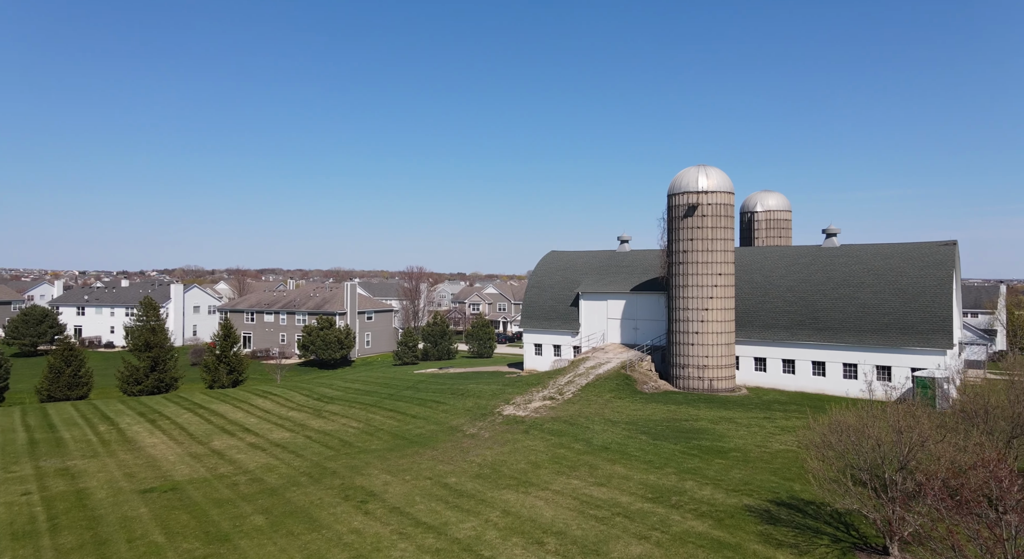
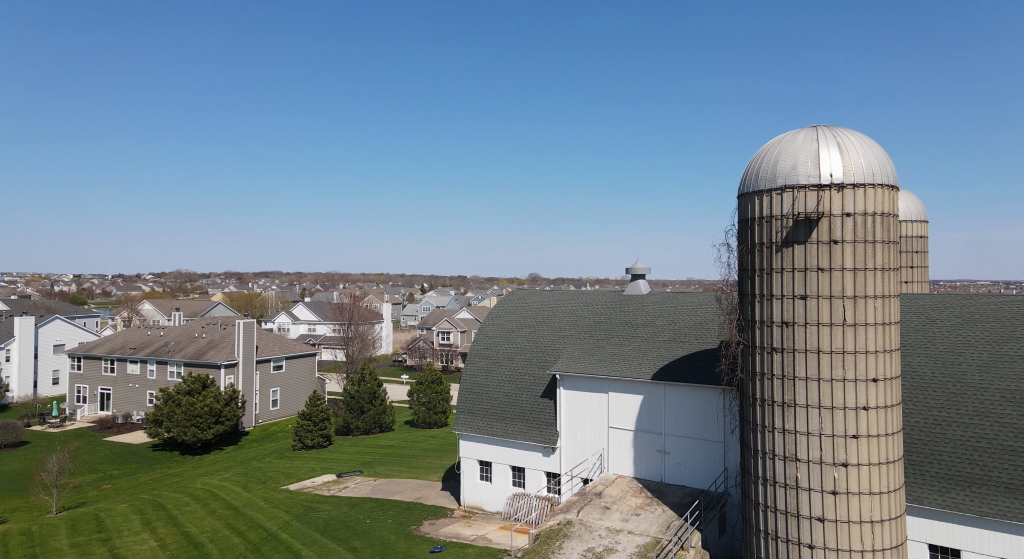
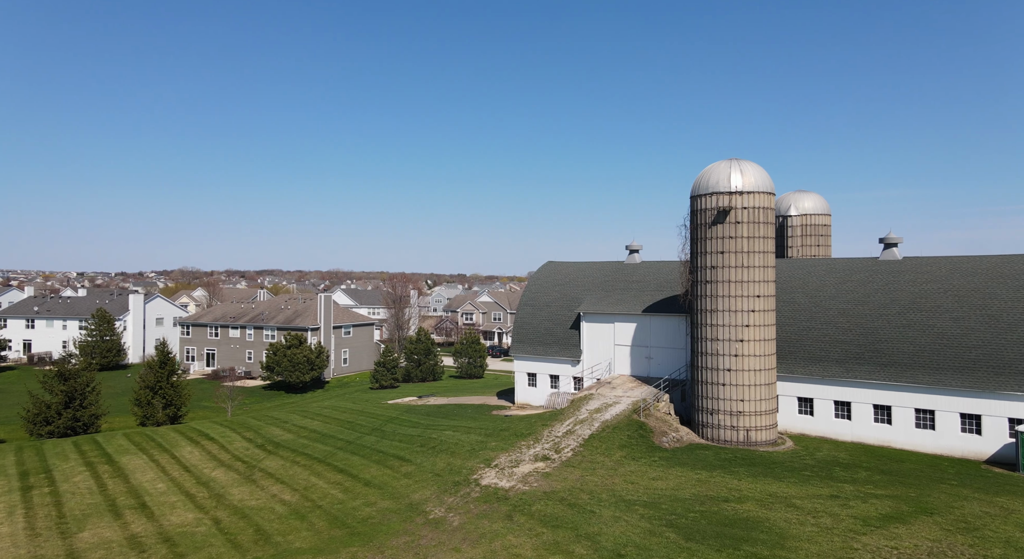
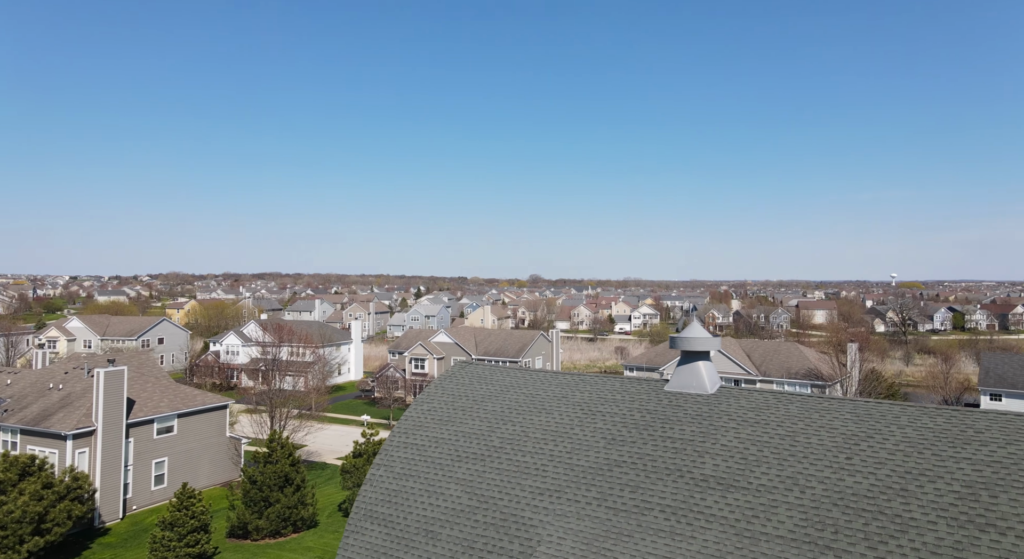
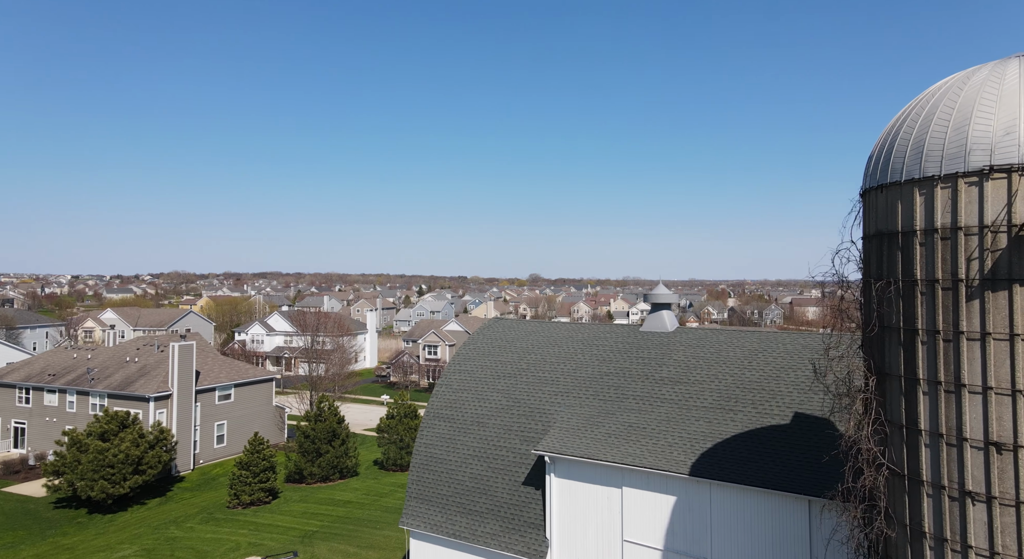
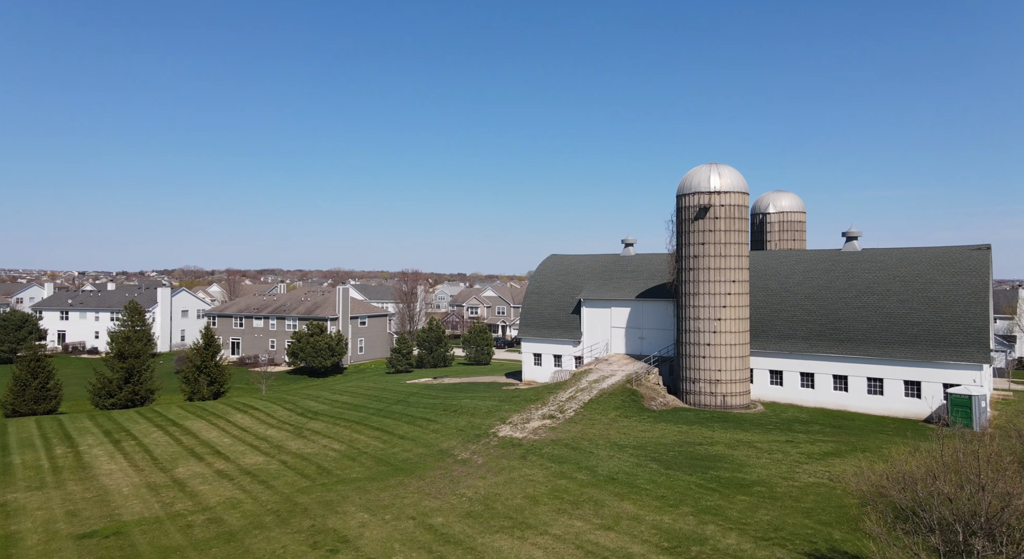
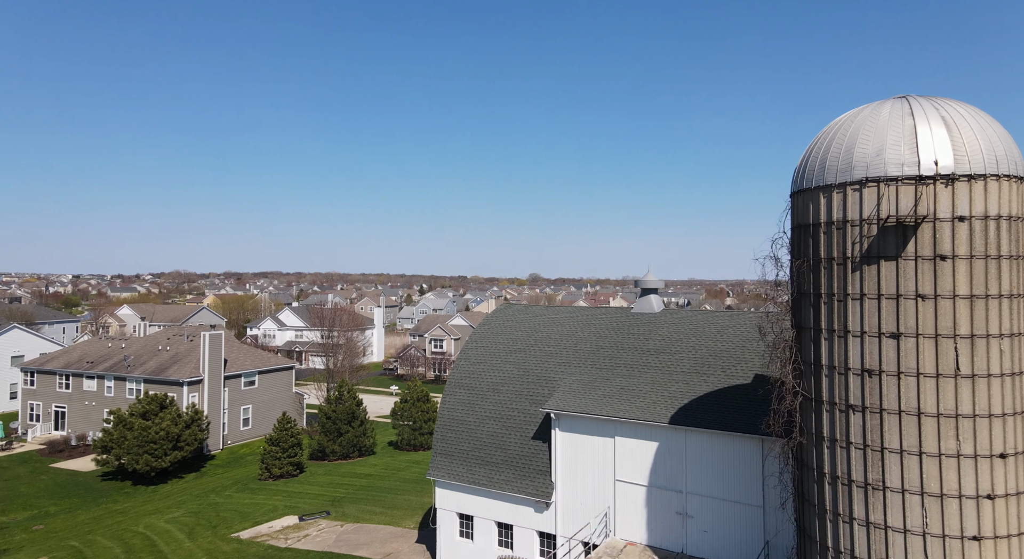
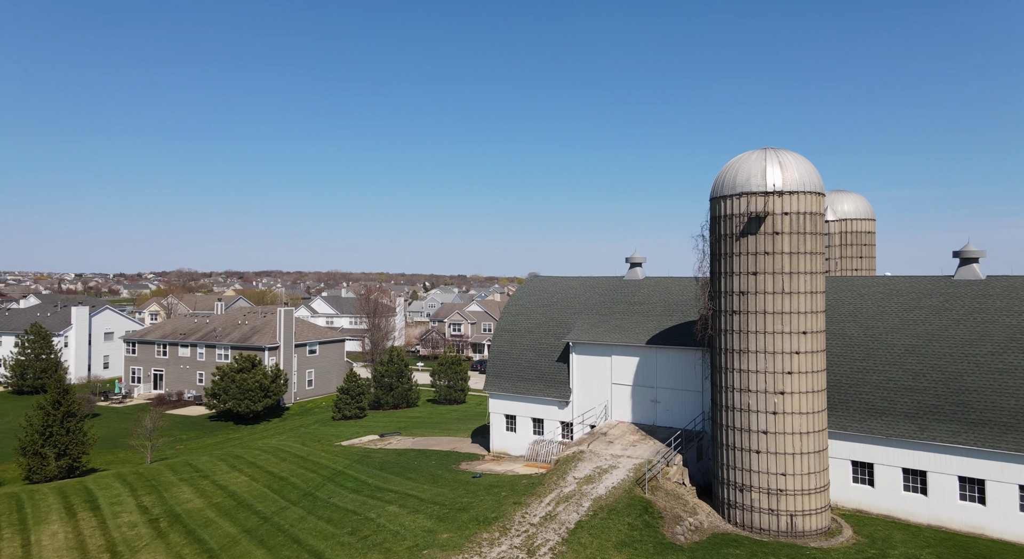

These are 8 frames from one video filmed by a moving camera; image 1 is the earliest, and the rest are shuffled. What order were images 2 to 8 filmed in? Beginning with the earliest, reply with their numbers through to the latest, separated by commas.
6, 3, 8, 2, 7, 5, 4
